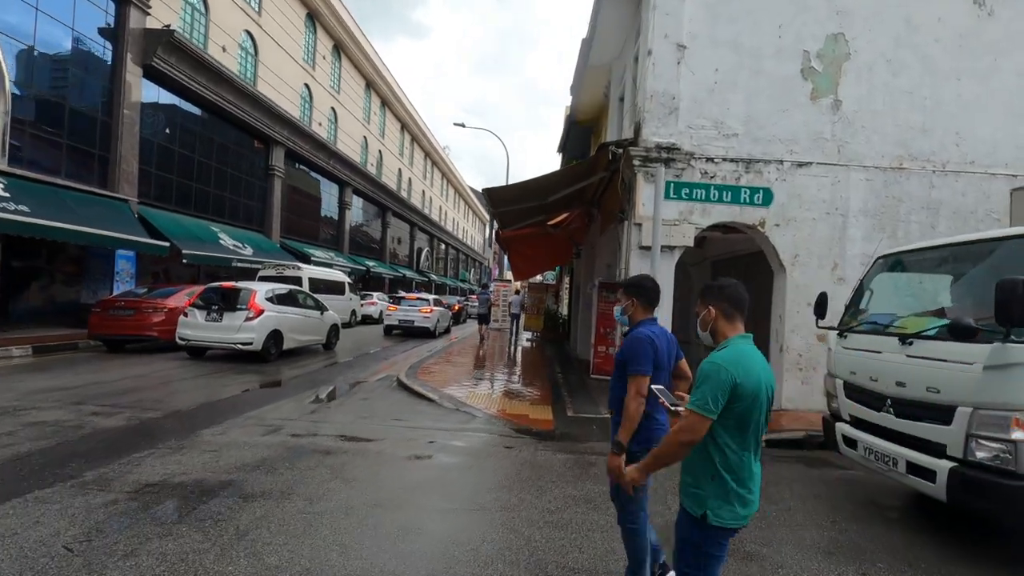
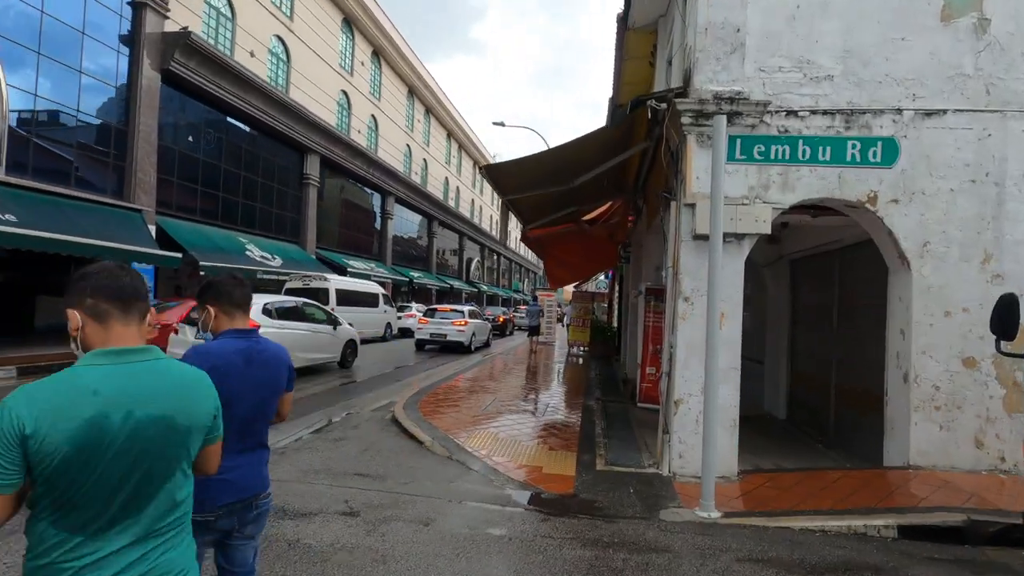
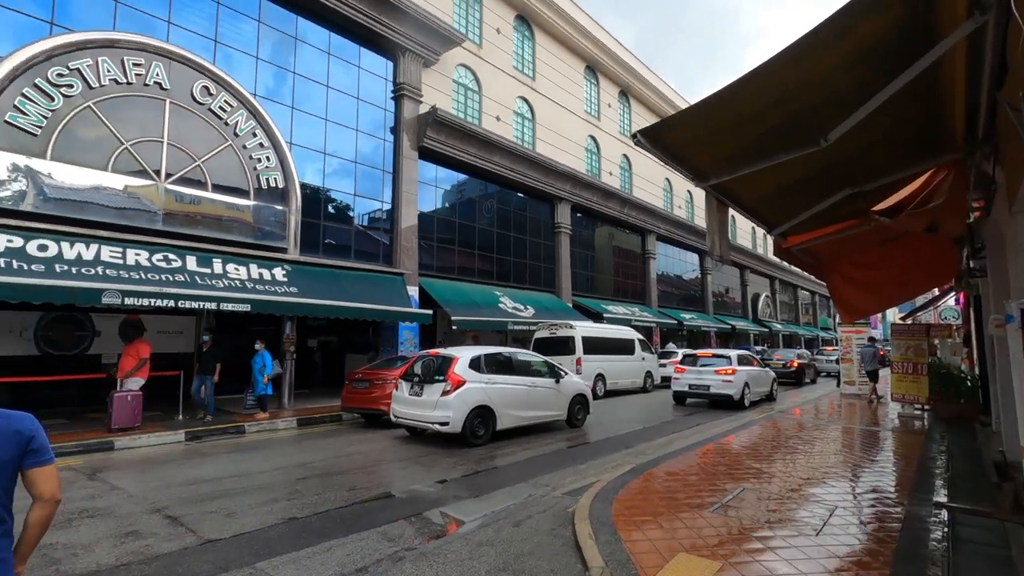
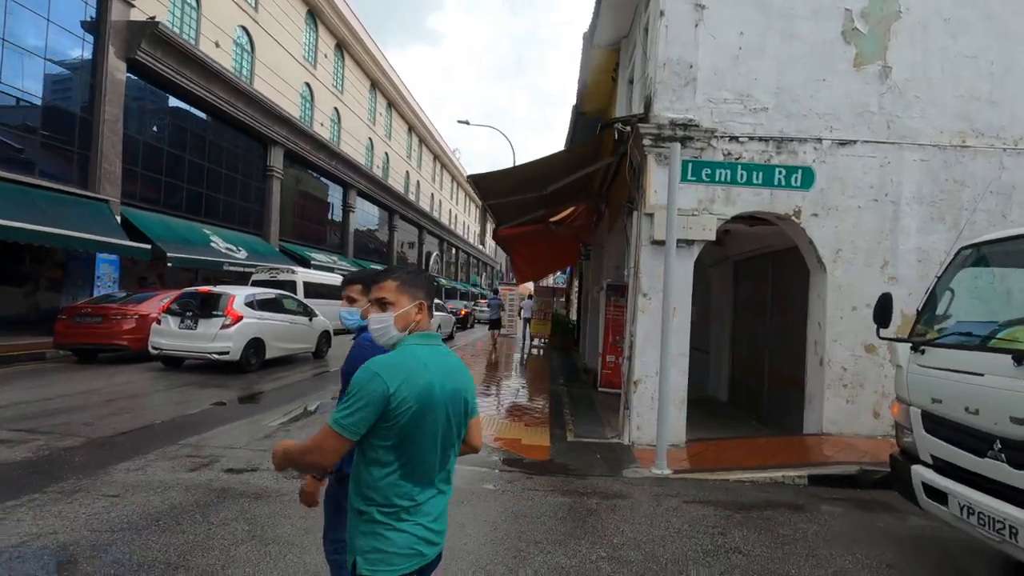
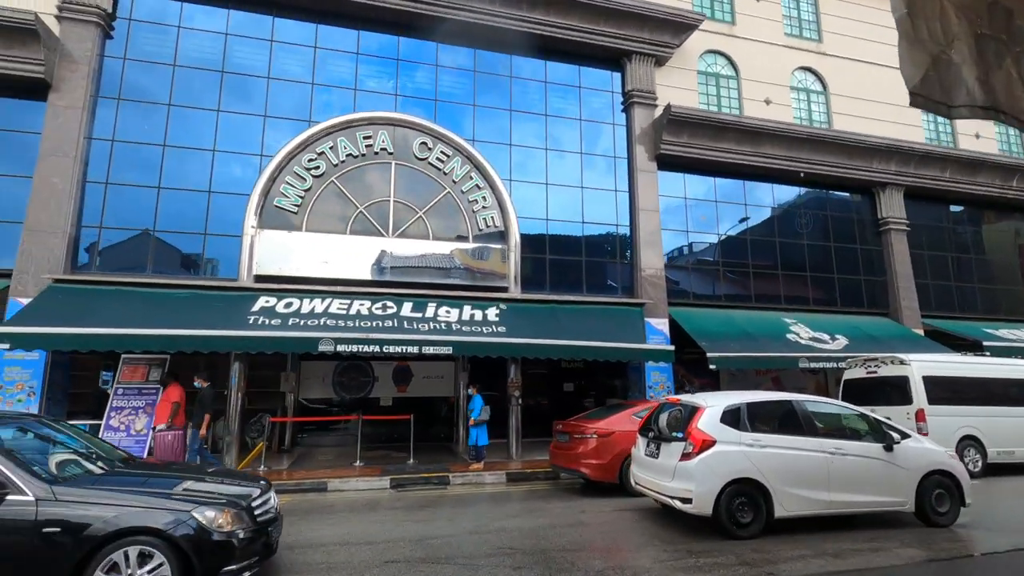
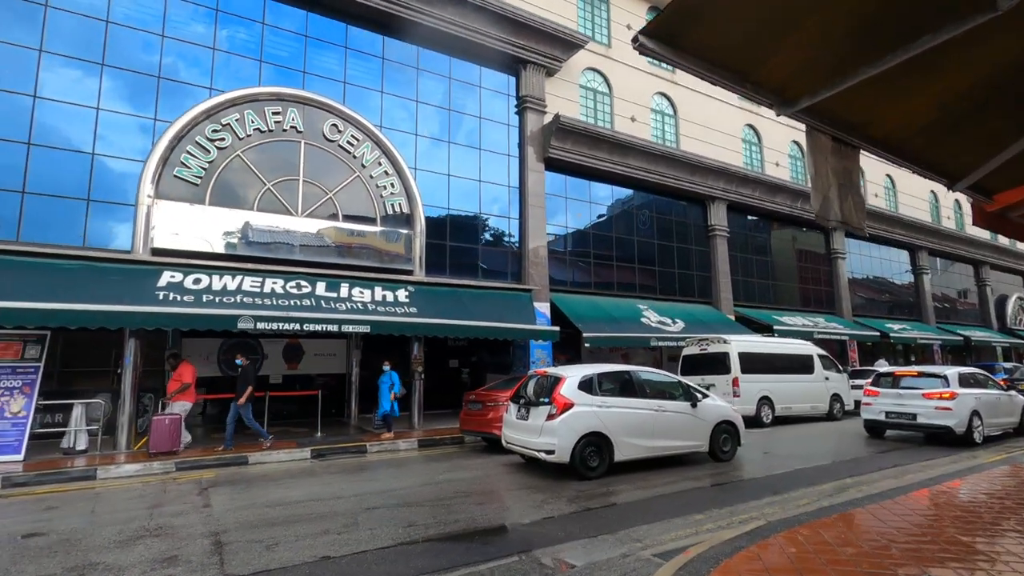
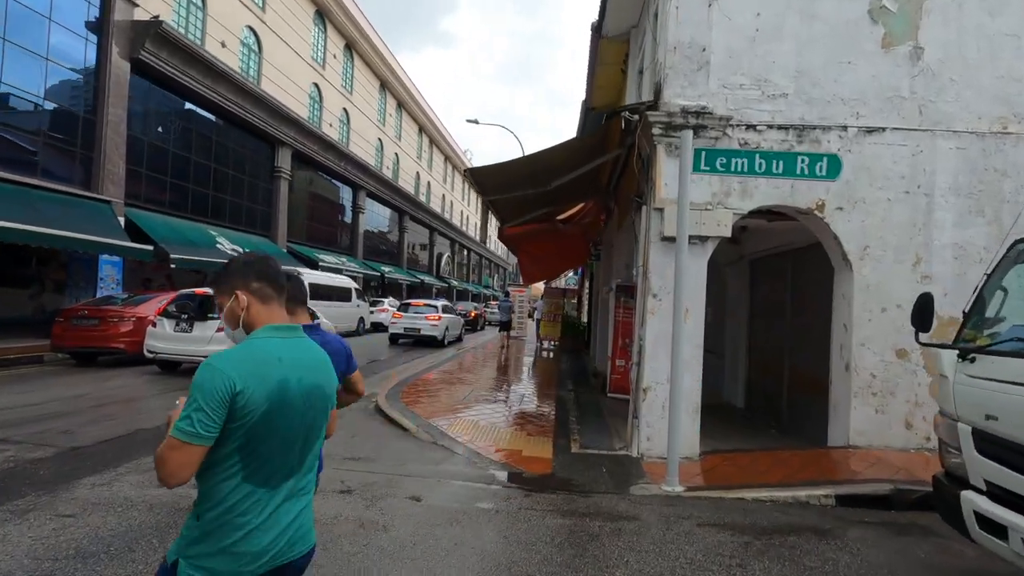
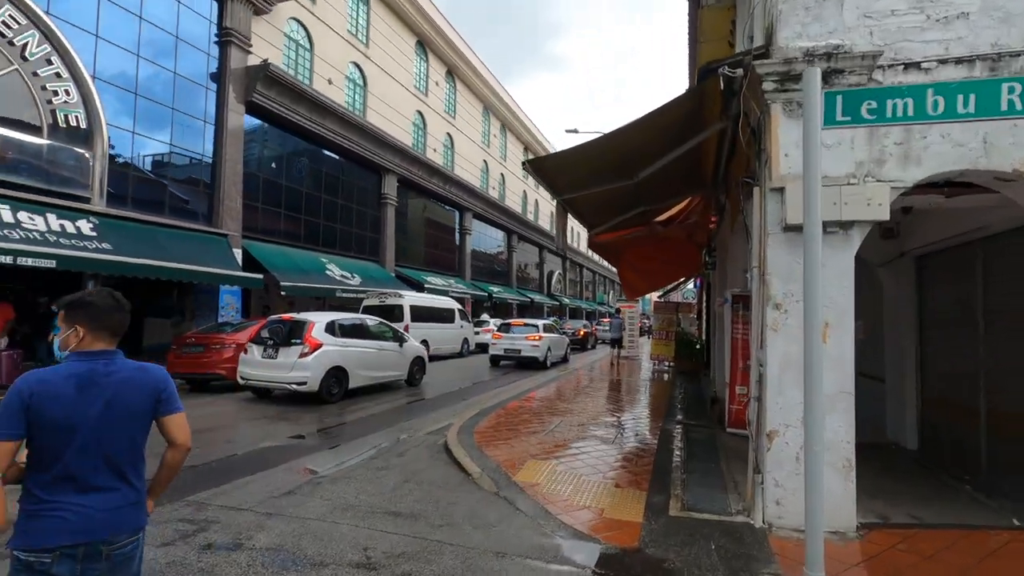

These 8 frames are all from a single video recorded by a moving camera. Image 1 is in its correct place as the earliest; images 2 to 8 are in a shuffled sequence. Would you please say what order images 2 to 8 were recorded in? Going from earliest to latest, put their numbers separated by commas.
4, 7, 2, 8, 3, 6, 5
